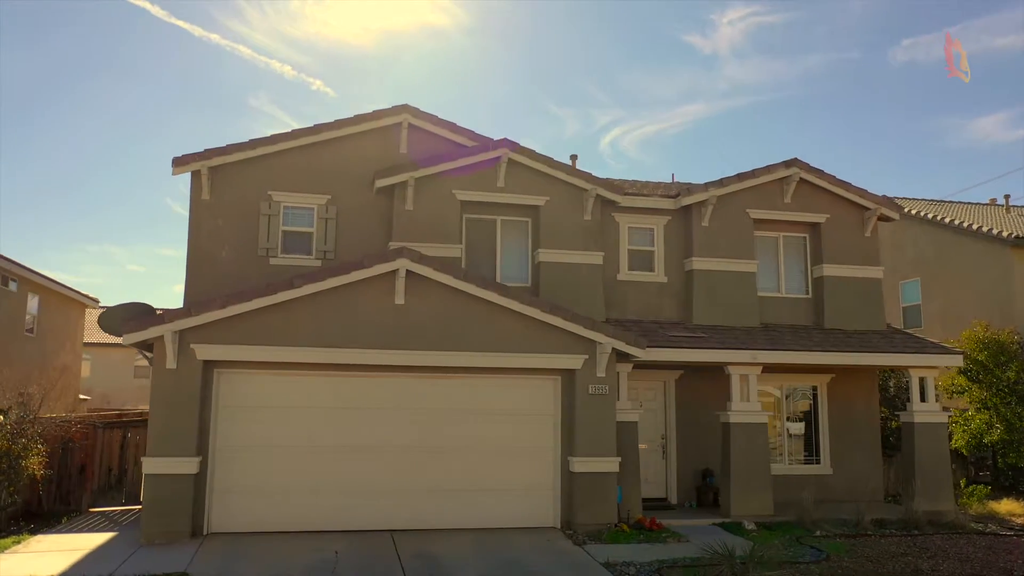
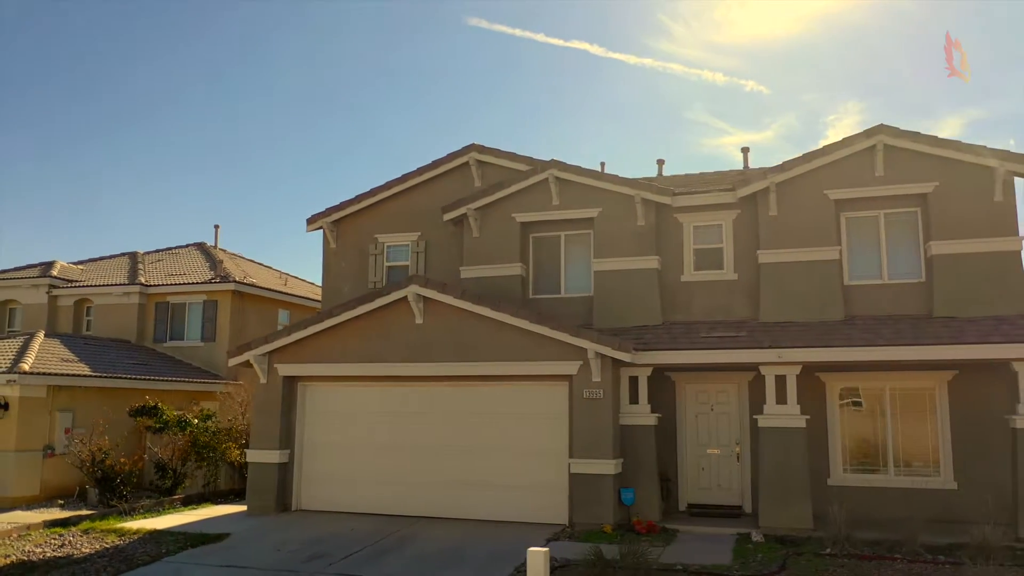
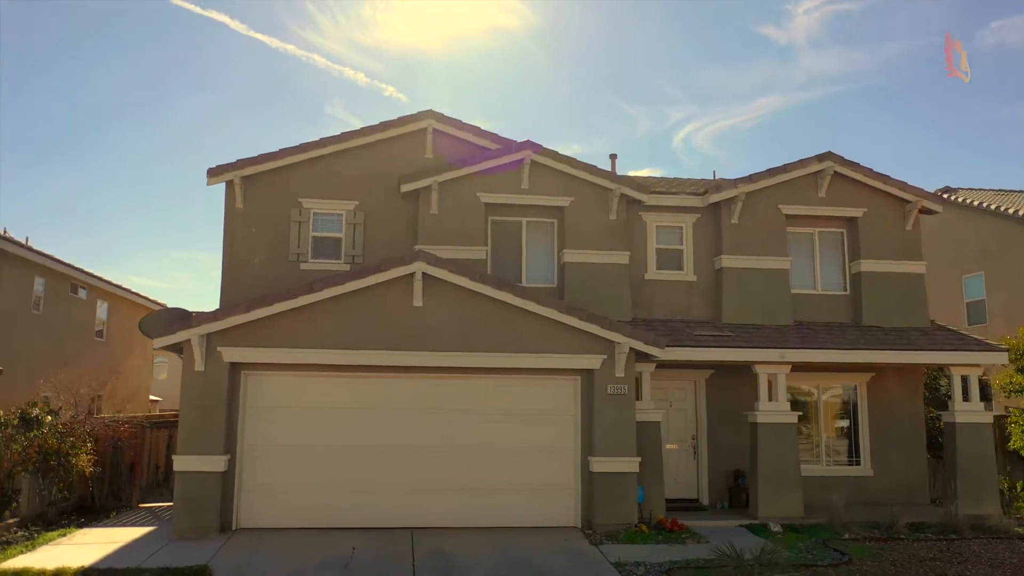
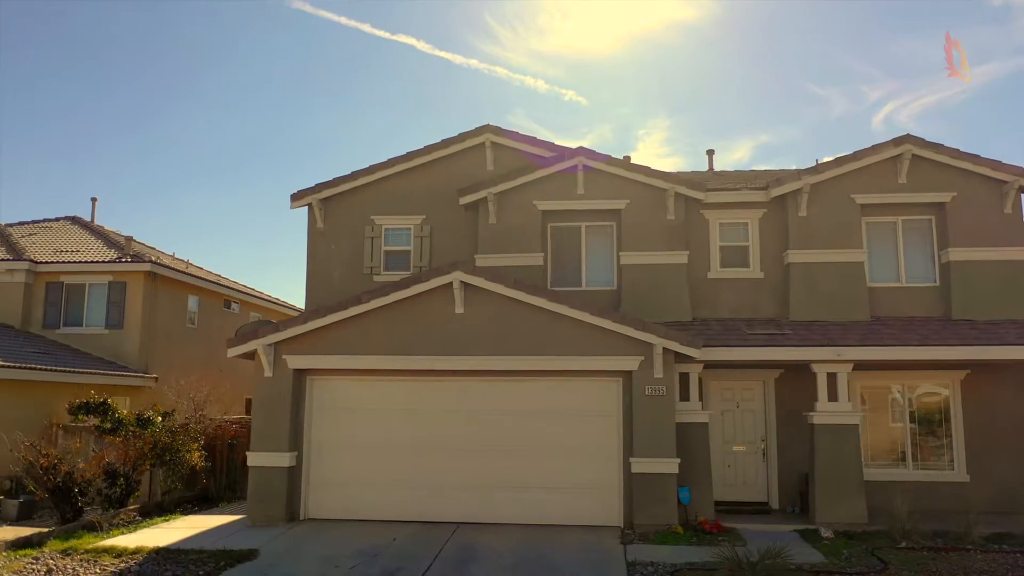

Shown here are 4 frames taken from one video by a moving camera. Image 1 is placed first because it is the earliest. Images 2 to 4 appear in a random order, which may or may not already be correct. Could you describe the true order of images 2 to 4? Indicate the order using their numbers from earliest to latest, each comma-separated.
3, 4, 2
